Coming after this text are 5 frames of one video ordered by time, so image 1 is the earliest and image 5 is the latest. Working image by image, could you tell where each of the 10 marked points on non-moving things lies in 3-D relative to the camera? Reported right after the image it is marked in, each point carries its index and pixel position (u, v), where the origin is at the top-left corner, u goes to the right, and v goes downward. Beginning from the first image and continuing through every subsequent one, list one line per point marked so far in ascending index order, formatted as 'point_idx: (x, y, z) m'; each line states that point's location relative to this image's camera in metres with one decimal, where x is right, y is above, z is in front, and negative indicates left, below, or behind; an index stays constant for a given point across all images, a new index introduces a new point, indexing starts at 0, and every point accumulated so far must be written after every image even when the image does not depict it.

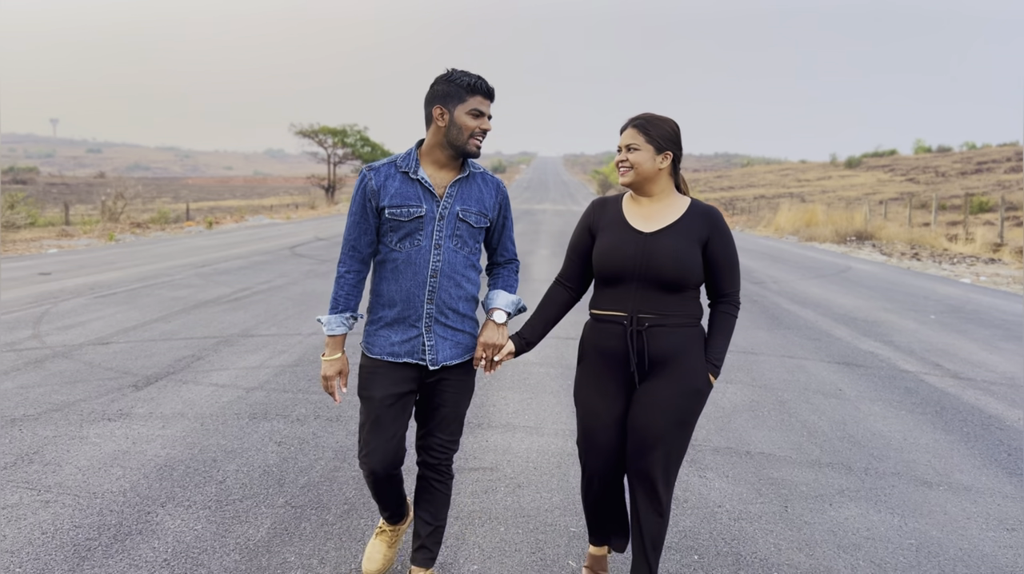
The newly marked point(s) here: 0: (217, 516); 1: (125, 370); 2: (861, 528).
0: (-1.3, -1.0, +3.5) m
1: (-3.0, -0.6, +6.0) m
2: (+1.6, -1.1, +3.5) m
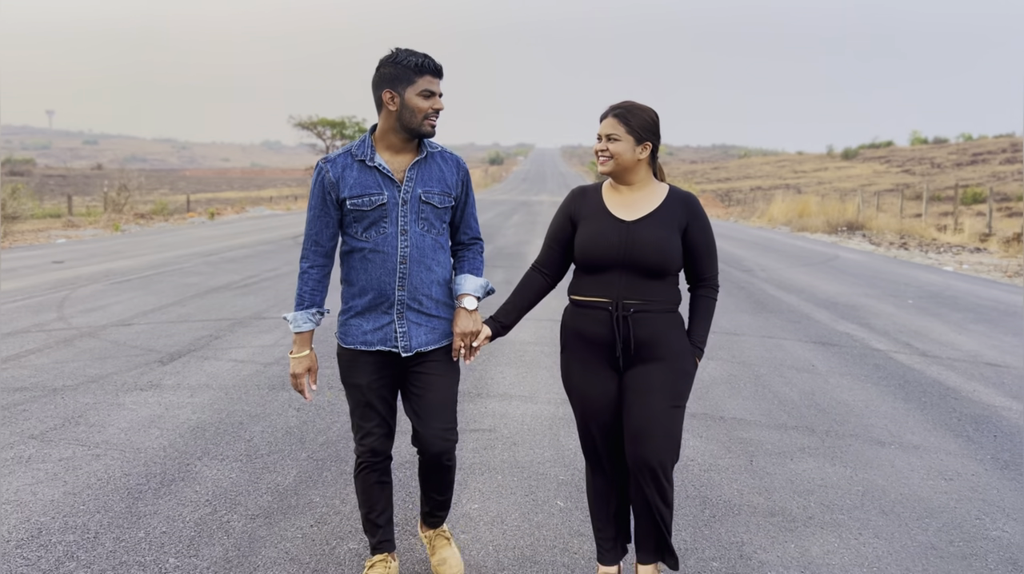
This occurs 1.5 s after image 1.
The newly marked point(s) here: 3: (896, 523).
0: (-1.3, -0.9, +3.9) m
1: (-3.0, -0.5, +6.5) m
2: (+1.6, -1.0, +4.0) m
3: (+1.7, -1.1, +3.5) m
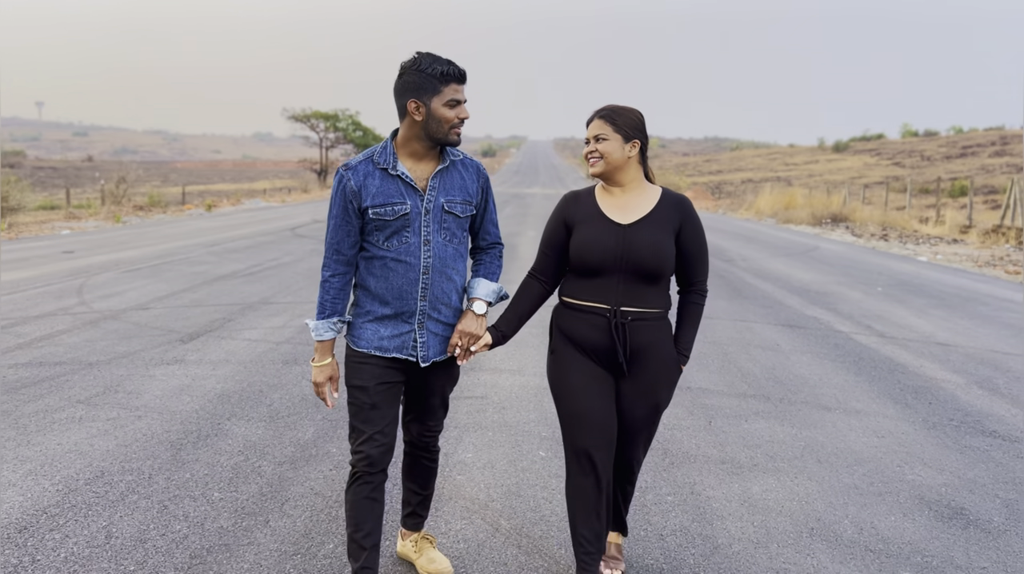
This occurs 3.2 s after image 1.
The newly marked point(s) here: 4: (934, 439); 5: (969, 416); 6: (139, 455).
0: (-1.4, -0.8, +4.5) m
1: (-3.1, -0.4, +7.1) m
2: (+1.5, -0.9, +4.6) m
3: (+1.7, -1.0, +4.1) m
4: (+2.6, -0.9, +4.7) m
5: (+3.1, -0.9, +5.2) m
6: (-1.9, -0.9, +4.0) m
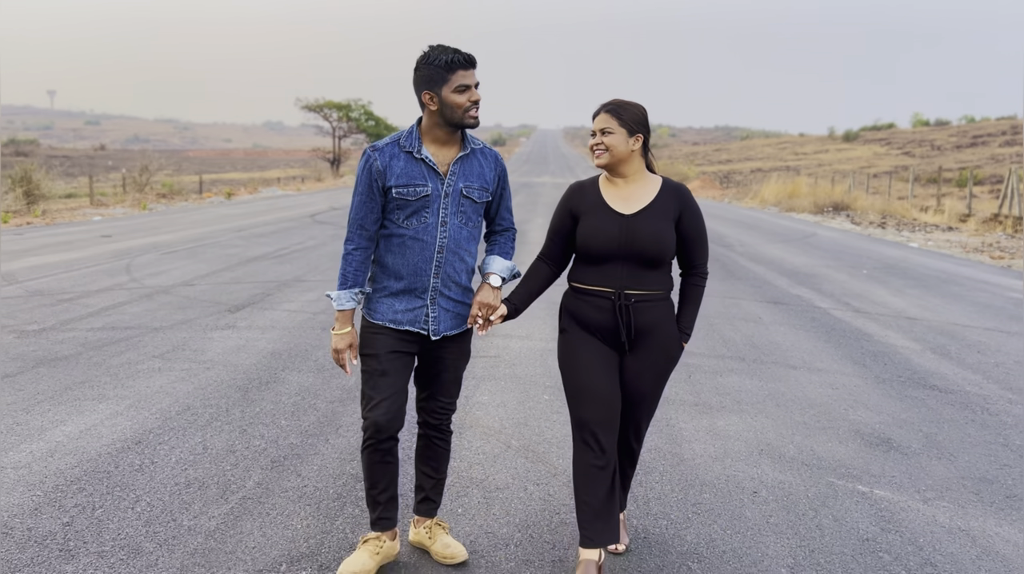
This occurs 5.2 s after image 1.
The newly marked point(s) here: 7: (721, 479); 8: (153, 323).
0: (-1.3, -0.6, +5.4) m
1: (-3.0, -0.1, +7.9) m
2: (+1.6, -0.7, +5.5) m
3: (+1.7, -0.8, +5.0) m
4: (+2.6, -0.7, +5.5) m
5: (+3.1, -0.7, +6.0) m
6: (-1.9, -0.7, +4.9) m
7: (+1.0, -0.9, +3.8) m
8: (-3.2, -0.3, +6.8) m
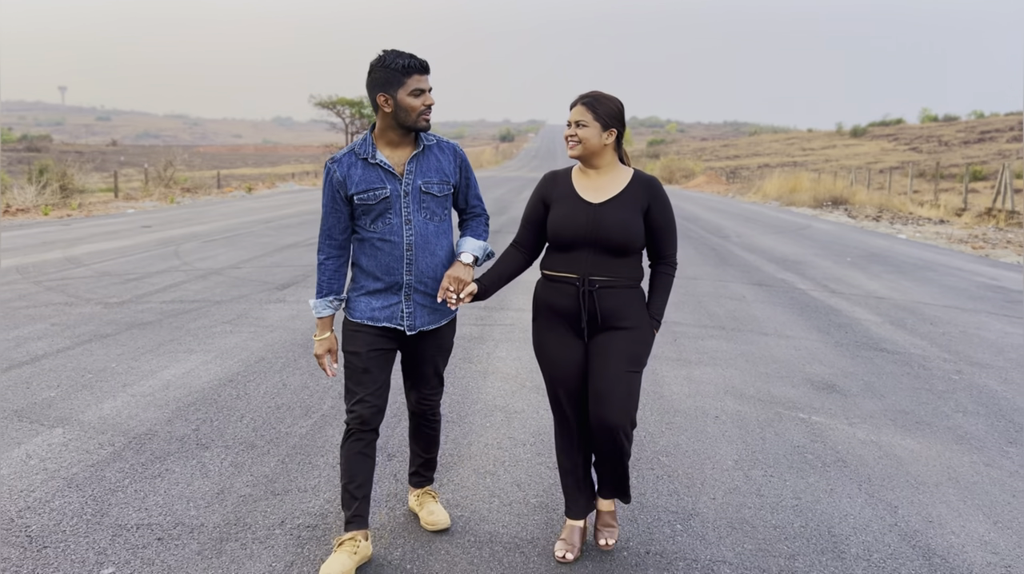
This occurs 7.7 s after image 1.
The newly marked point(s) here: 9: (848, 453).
0: (-1.2, -0.4, +6.4) m
1: (-2.9, +0.1, +9.0) m
2: (+1.7, -0.5, +6.5) m
3: (+1.8, -0.6, +6.0) m
4: (+2.7, -0.5, +6.5) m
5: (+3.3, -0.5, +7.0) m
6: (-1.8, -0.5, +5.9) m
7: (+1.1, -0.8, +4.8) m
8: (-3.0, -0.1, +7.9) m
9: (+1.8, -0.9, +4.2) m
